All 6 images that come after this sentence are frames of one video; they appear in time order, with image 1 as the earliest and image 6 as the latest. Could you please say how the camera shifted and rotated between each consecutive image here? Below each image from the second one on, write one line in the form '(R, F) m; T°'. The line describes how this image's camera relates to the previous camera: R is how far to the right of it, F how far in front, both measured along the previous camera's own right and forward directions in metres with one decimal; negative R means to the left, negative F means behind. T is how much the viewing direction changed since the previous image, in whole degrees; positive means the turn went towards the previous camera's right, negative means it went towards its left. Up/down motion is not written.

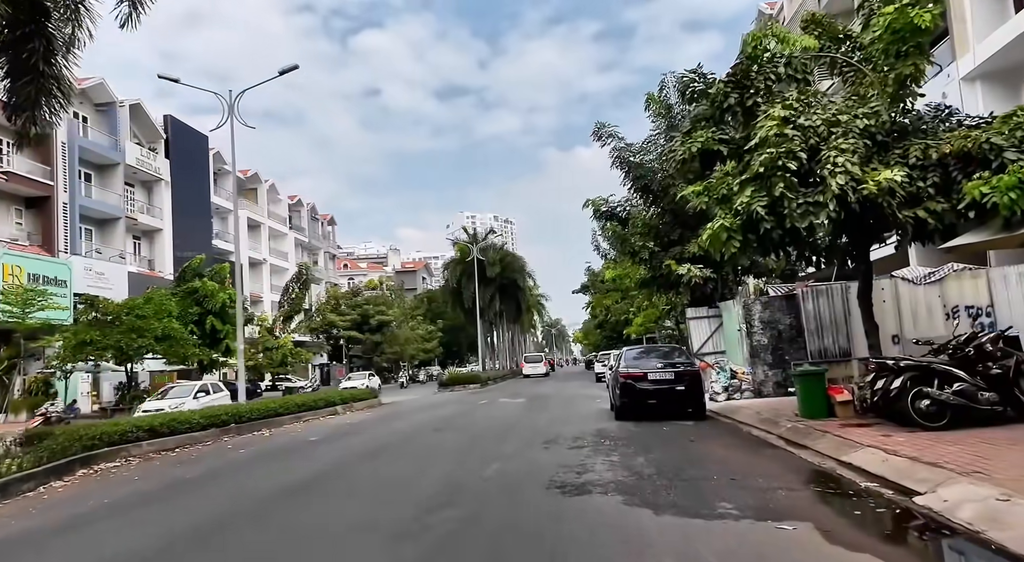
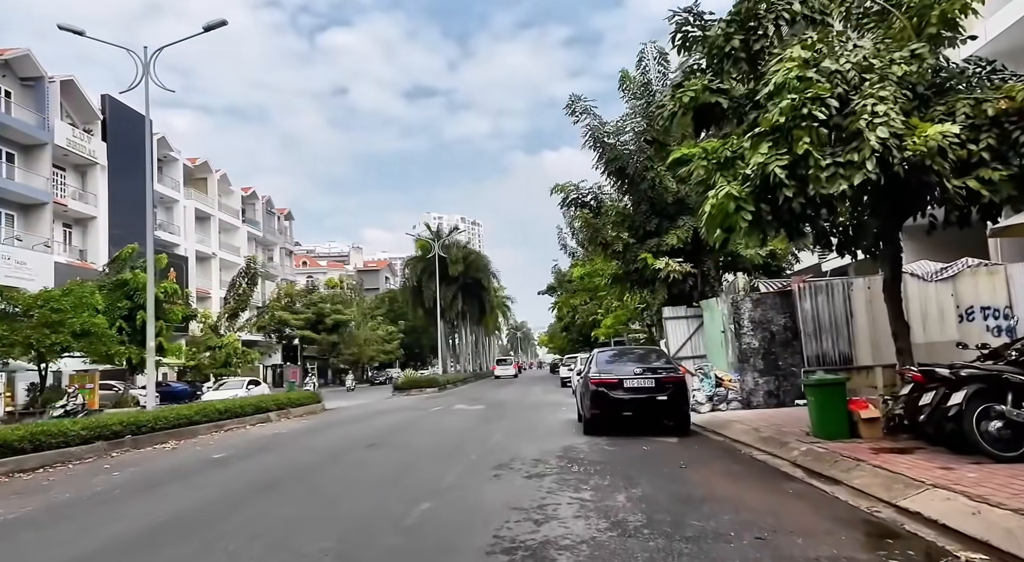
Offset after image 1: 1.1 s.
(+0.2, +2.1) m; +3°
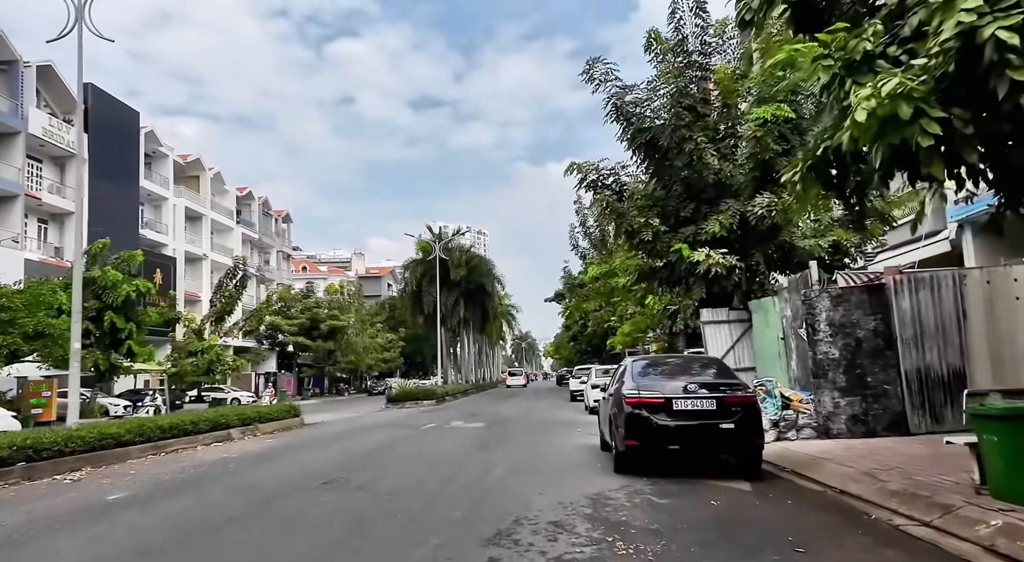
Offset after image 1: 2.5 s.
(0.0, +2.9) m; 0°
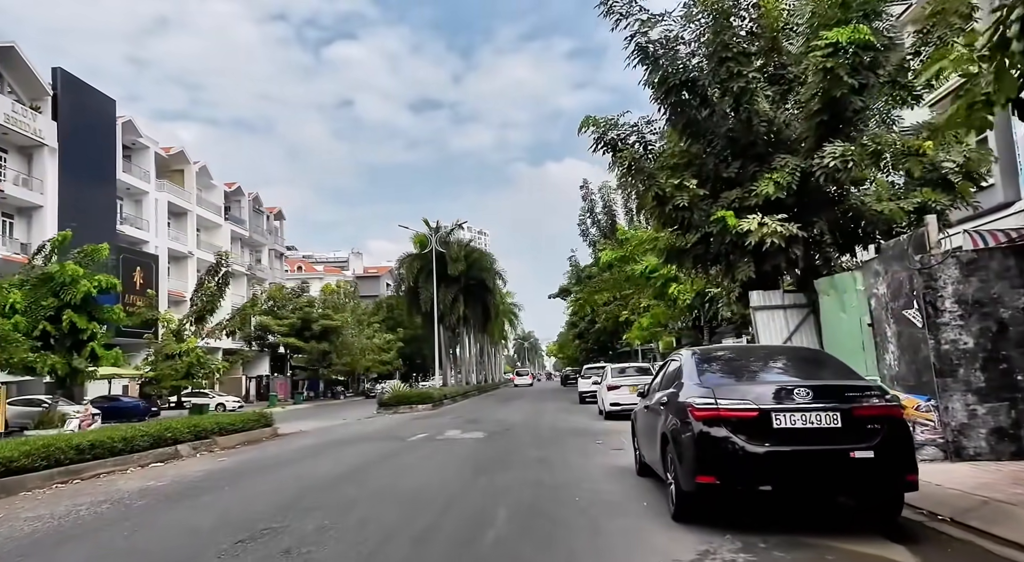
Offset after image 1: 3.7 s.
(0.0, +2.8) m; 0°
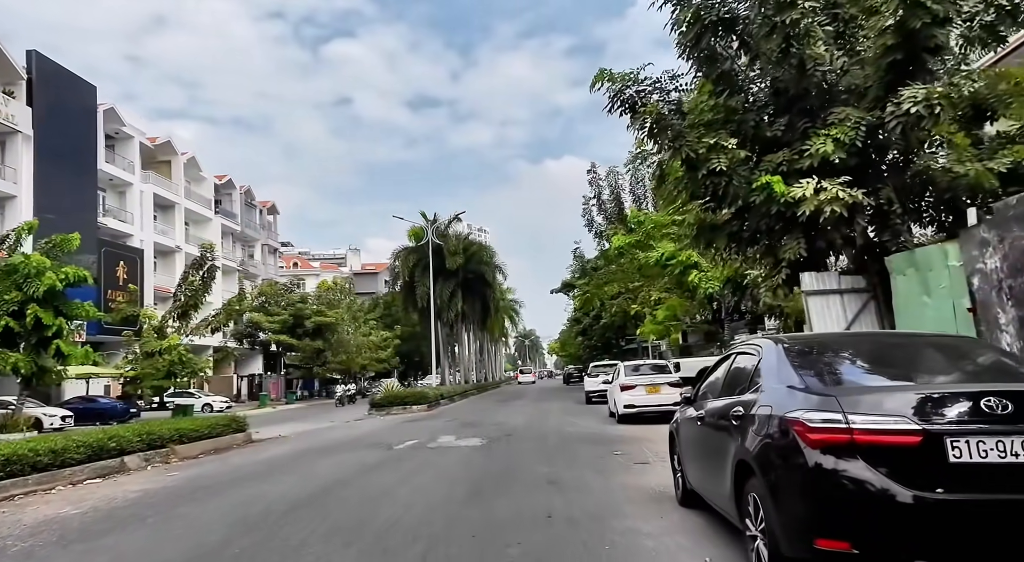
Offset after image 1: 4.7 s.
(0.0, +1.9) m; 0°
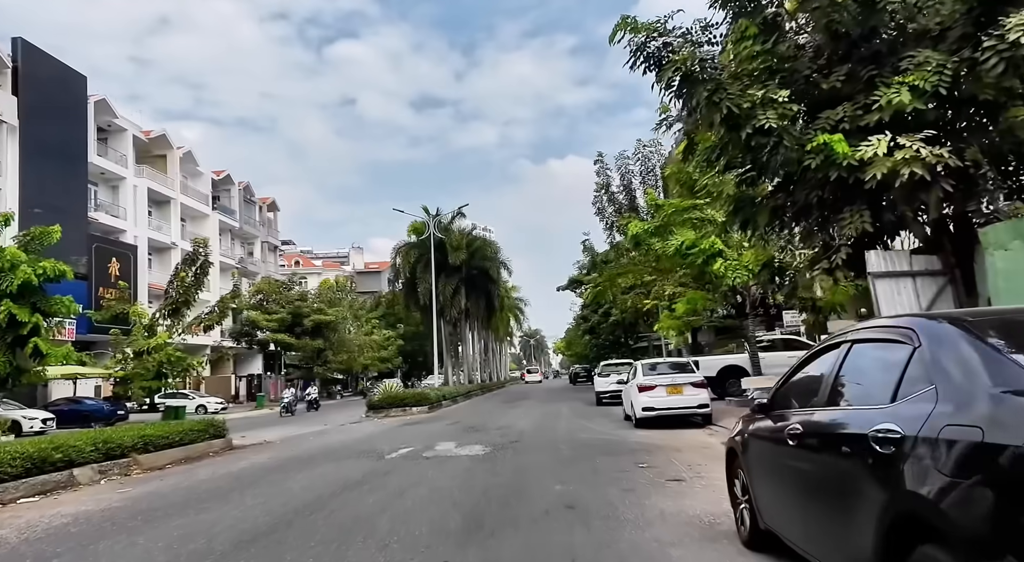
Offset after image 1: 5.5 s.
(0.0, +1.6) m; 0°
